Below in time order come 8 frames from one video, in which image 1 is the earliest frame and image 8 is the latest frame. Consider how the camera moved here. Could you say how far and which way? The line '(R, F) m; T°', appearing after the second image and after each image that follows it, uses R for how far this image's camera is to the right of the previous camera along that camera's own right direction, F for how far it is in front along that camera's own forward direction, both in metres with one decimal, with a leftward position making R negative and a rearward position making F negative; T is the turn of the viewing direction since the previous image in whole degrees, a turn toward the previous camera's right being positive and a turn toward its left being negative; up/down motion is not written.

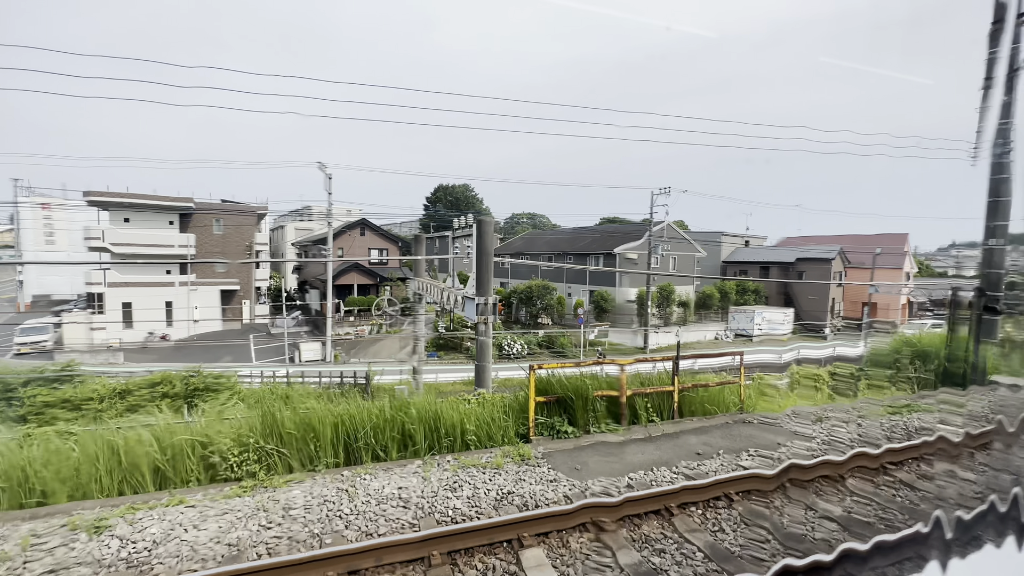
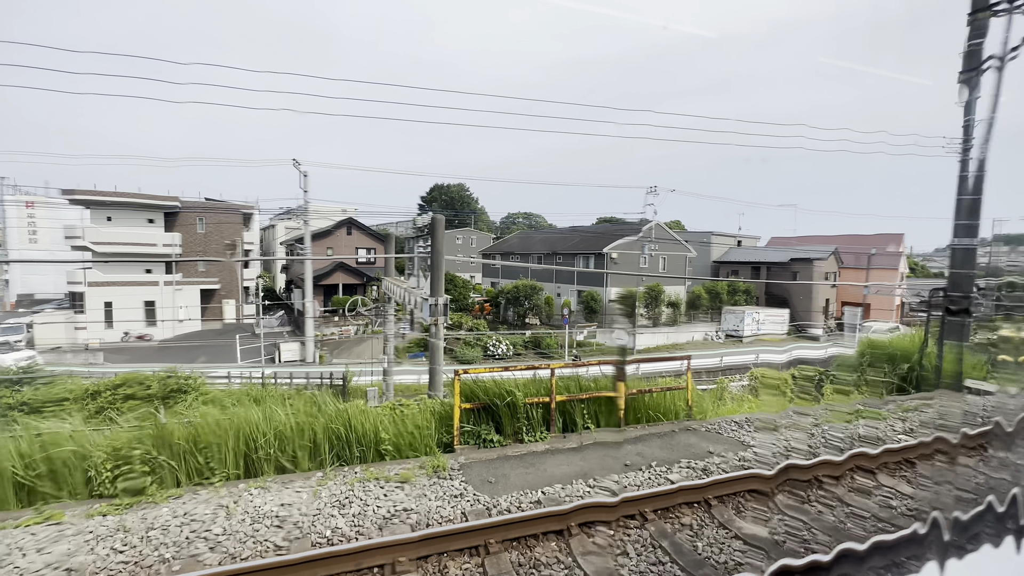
(+0.6, +0.2) m; 0°
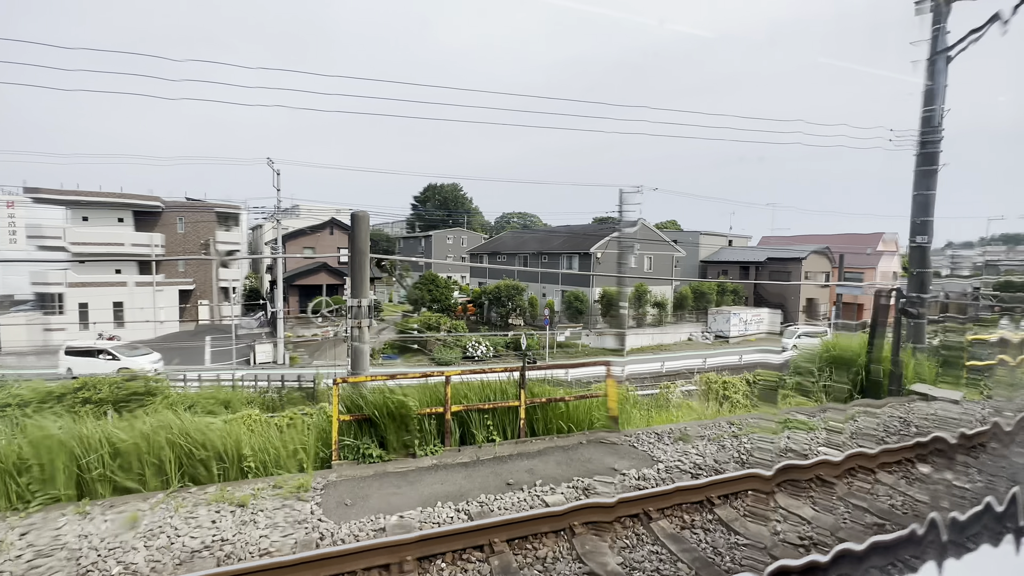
(+0.8, +0.3) m; 0°
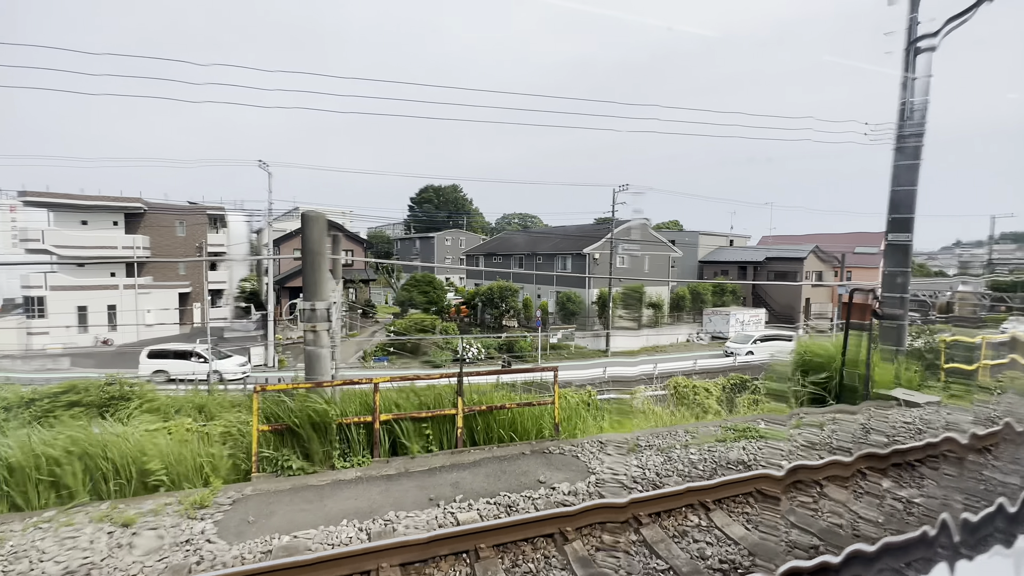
(+0.5, +0.2) m; -1°
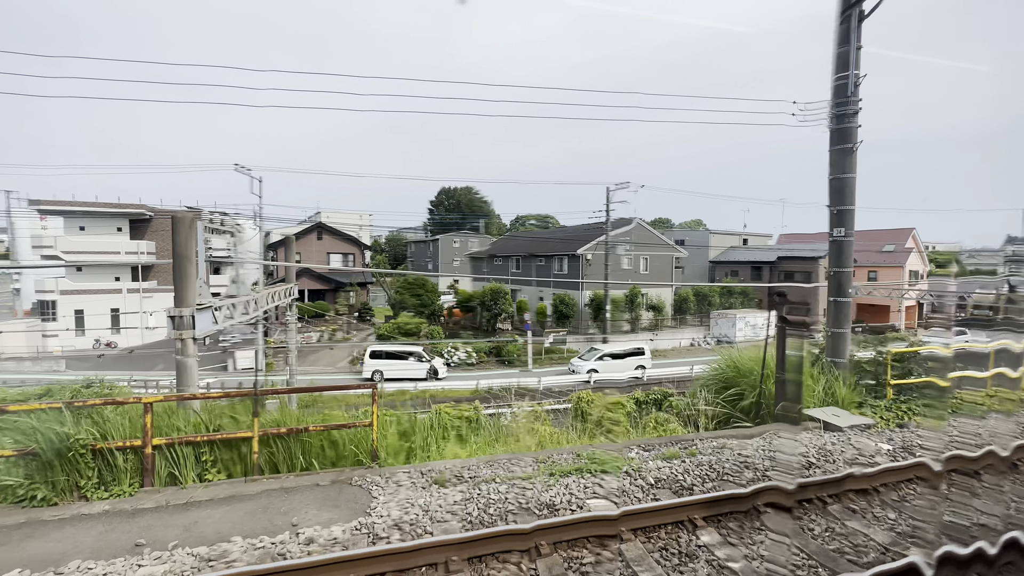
(+1.5, +0.6) m; -3°
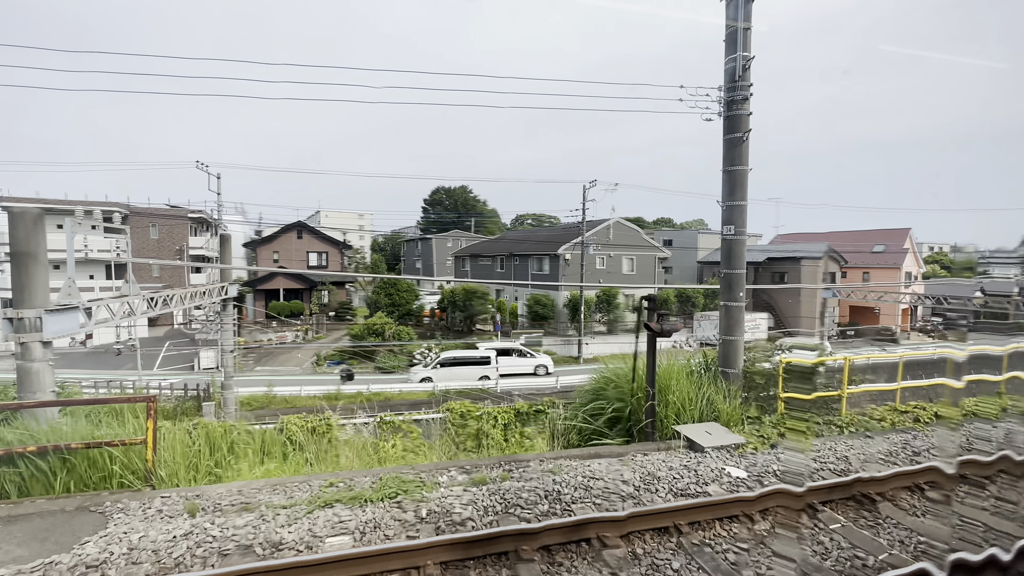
(+1.4, +0.4) m; -1°
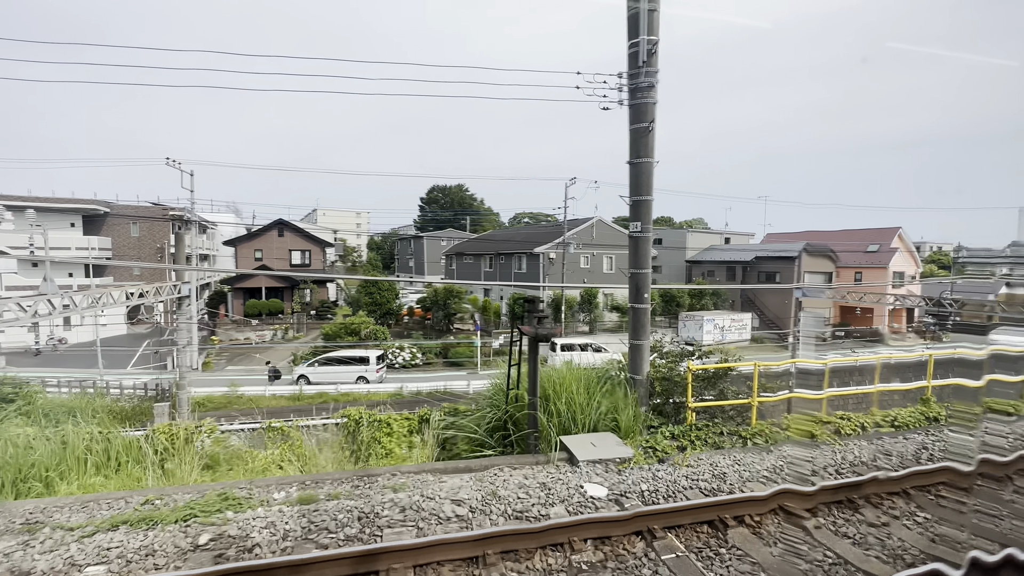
(+1.0, +0.3) m; -1°
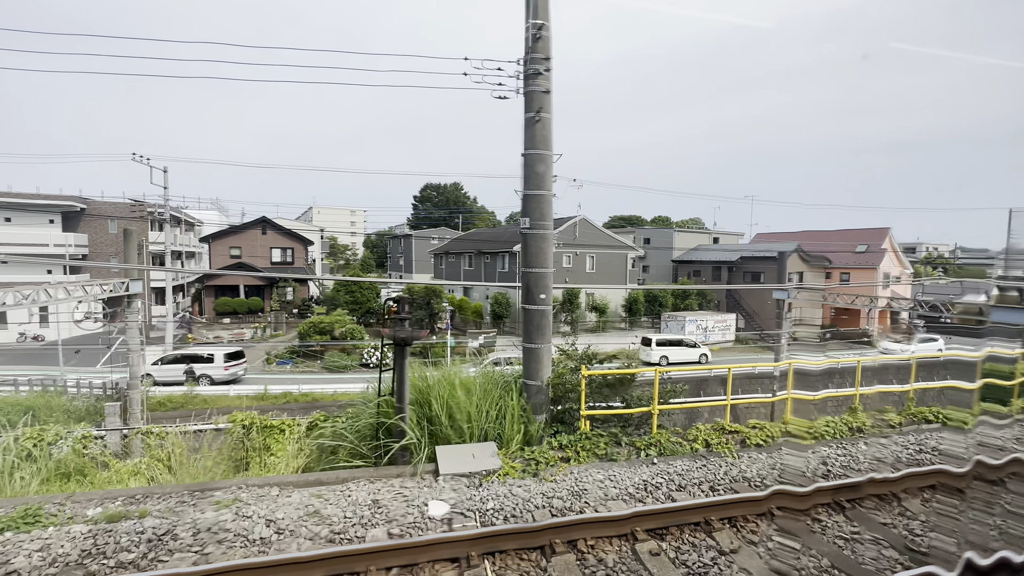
(+0.9, +0.2) m; 0°
